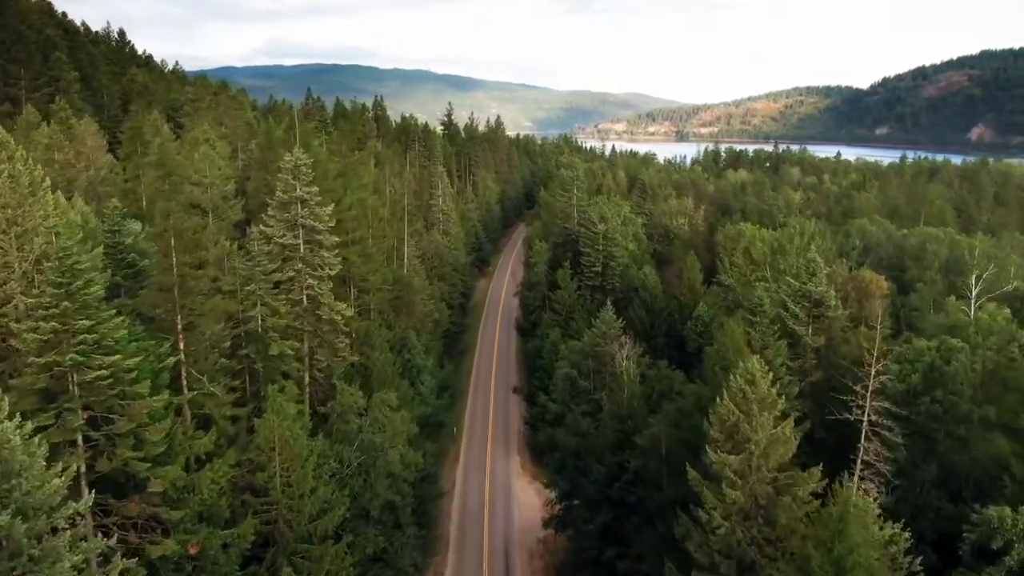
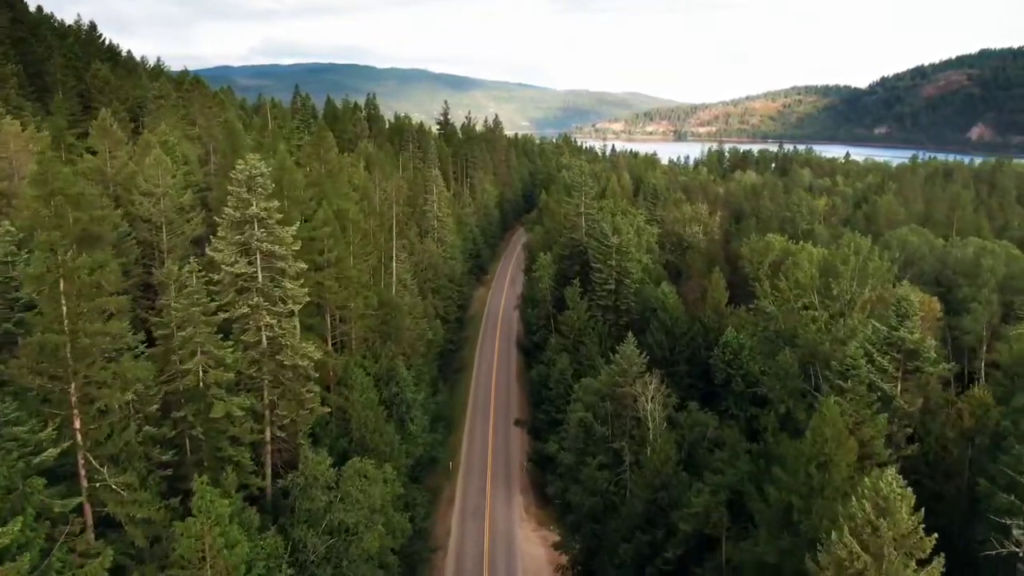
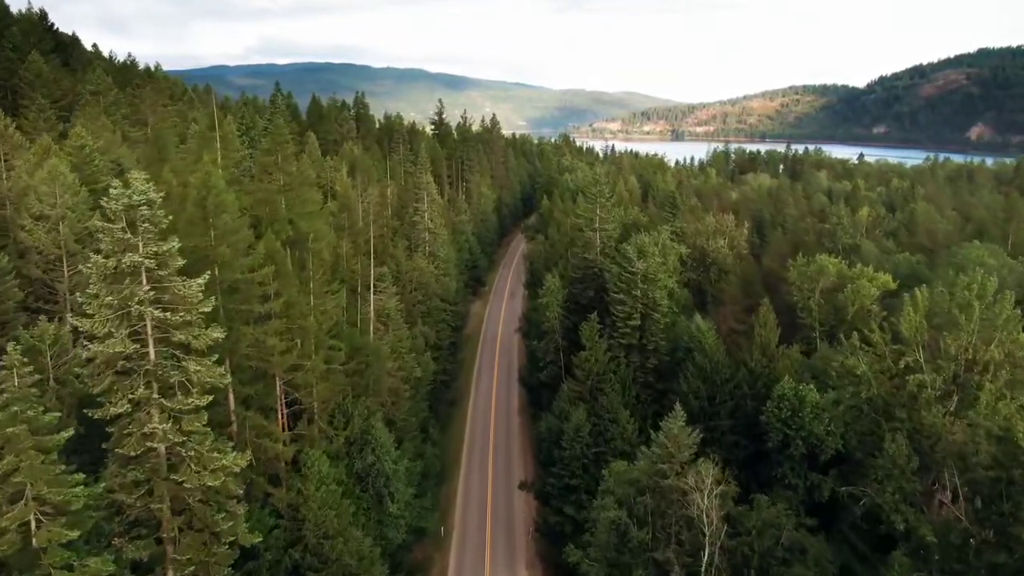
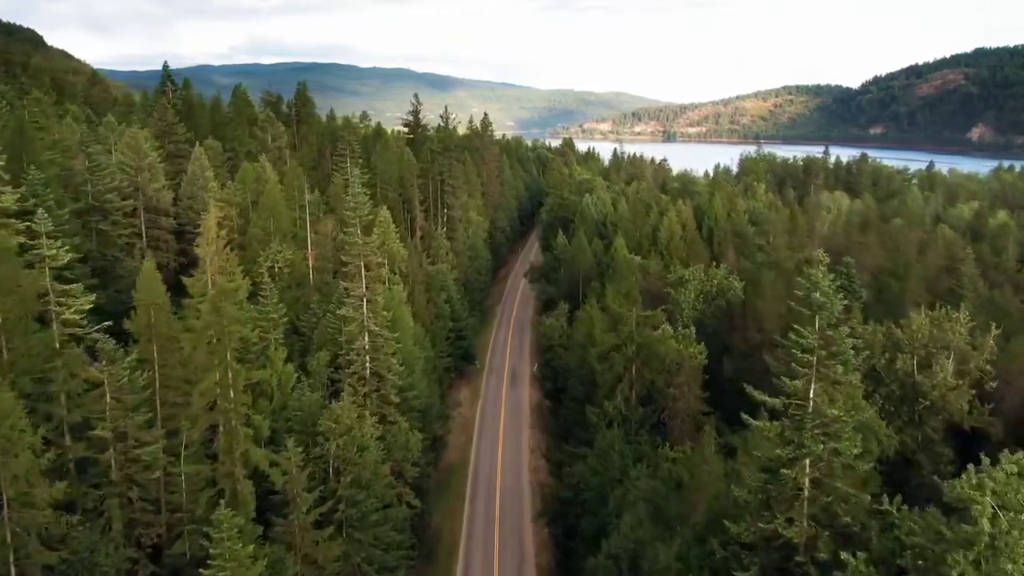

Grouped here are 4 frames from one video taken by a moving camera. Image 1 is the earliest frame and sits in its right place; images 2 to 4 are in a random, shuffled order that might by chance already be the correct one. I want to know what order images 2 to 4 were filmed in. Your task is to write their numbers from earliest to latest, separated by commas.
2, 3, 4
